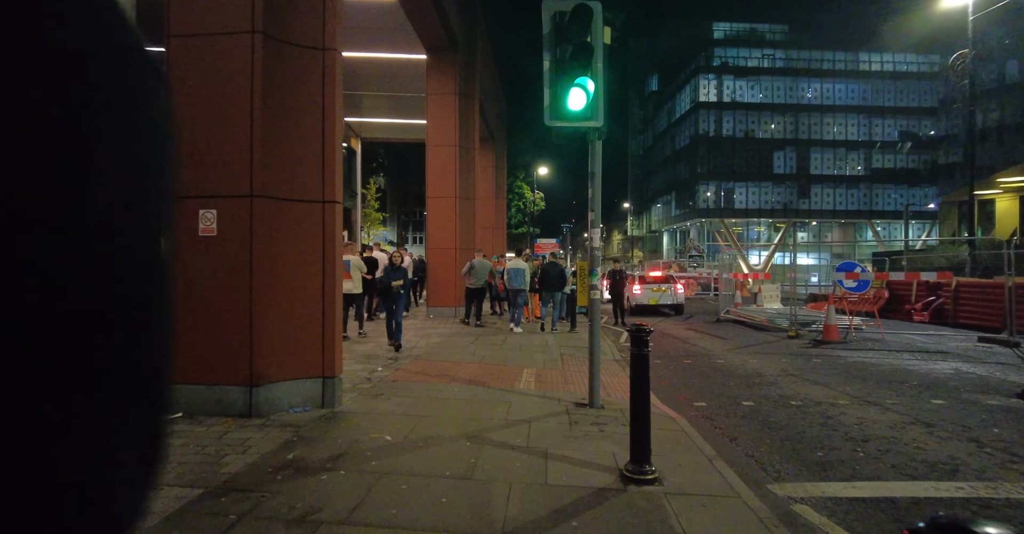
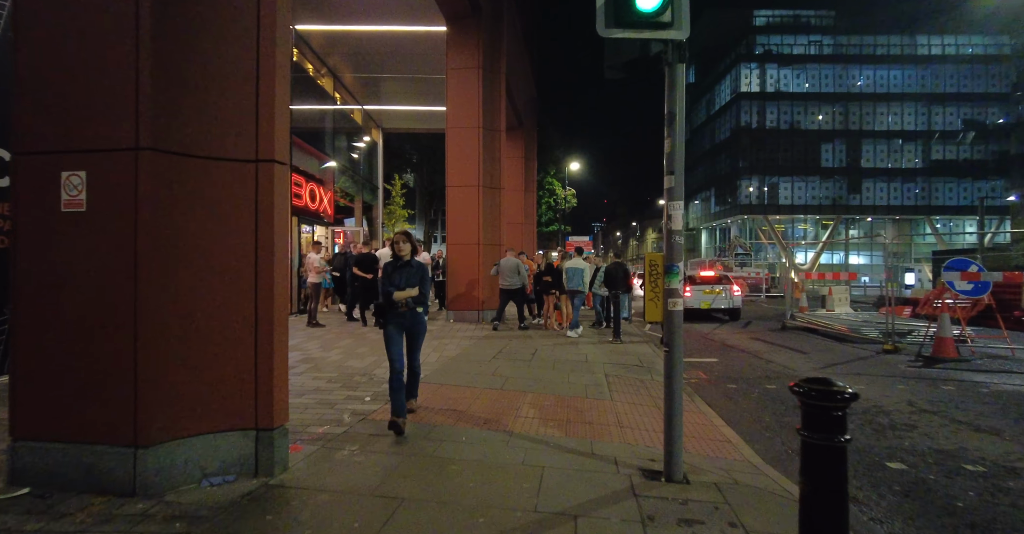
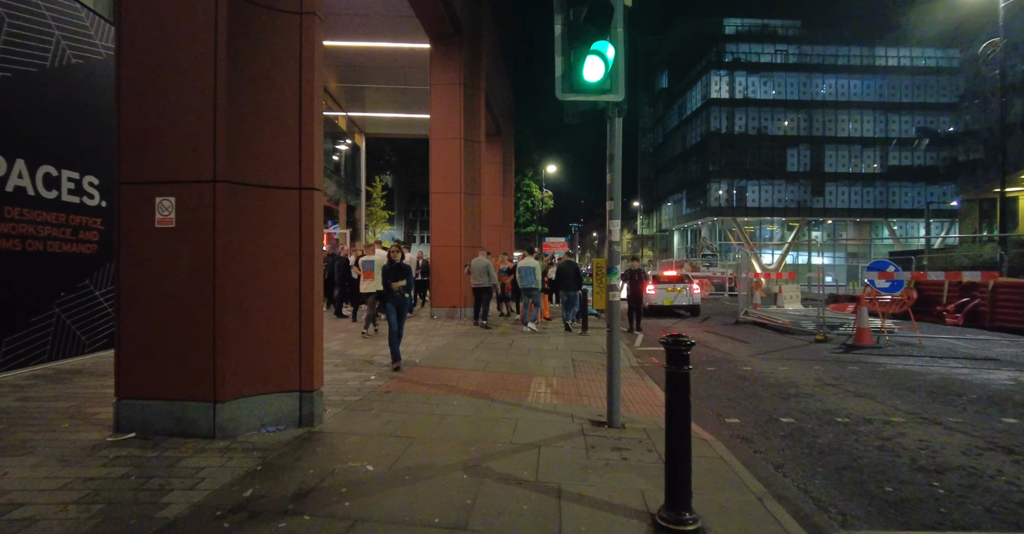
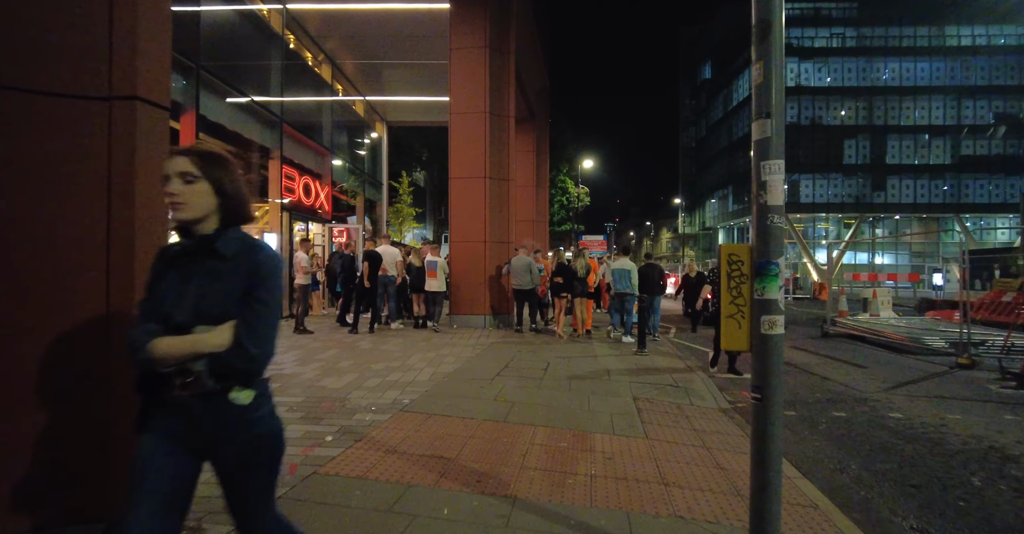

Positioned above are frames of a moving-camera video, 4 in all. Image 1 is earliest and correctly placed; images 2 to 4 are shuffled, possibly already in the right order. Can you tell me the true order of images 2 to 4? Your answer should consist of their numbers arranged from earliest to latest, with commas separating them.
3, 2, 4
